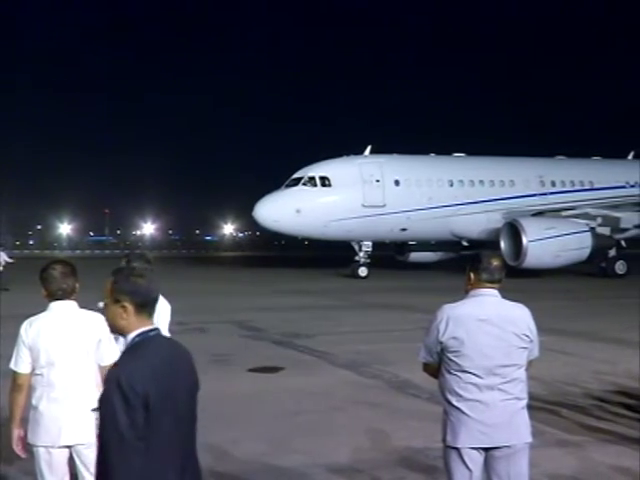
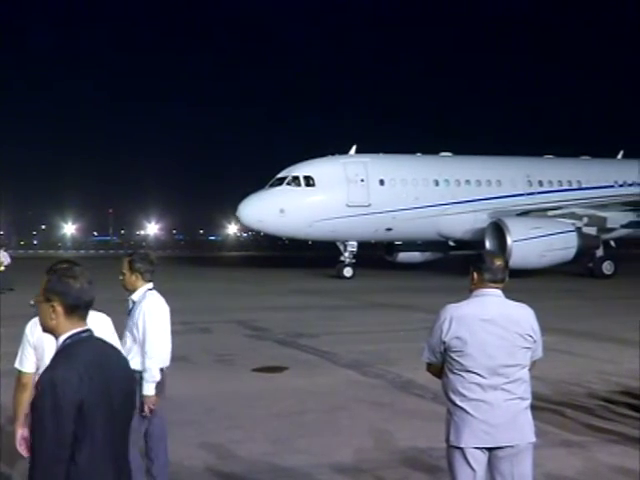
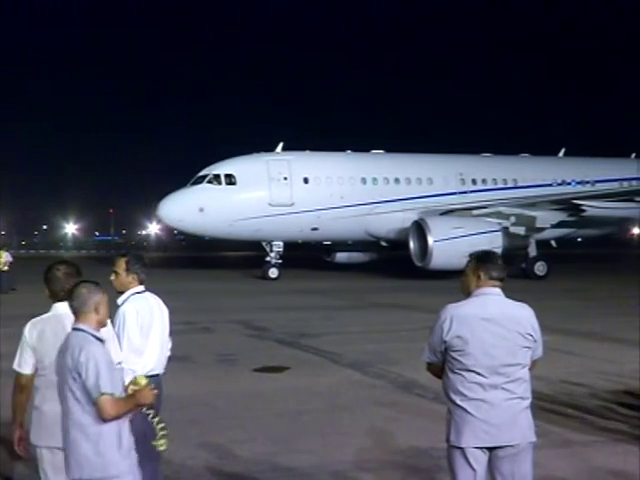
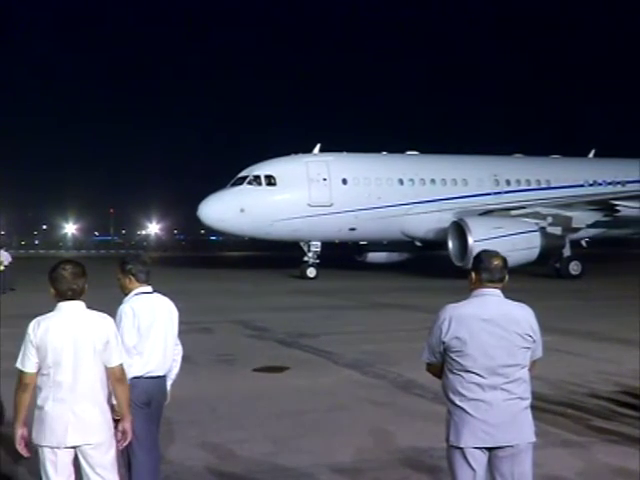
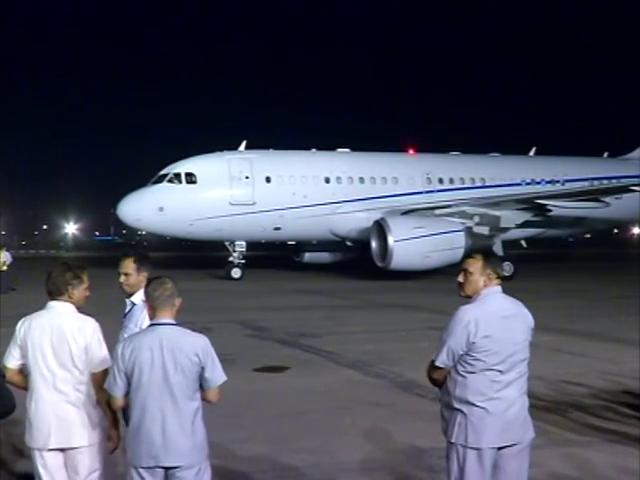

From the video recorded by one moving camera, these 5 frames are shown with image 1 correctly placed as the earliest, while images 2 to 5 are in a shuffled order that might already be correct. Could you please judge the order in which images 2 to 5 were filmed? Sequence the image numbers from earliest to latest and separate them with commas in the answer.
2, 4, 3, 5
